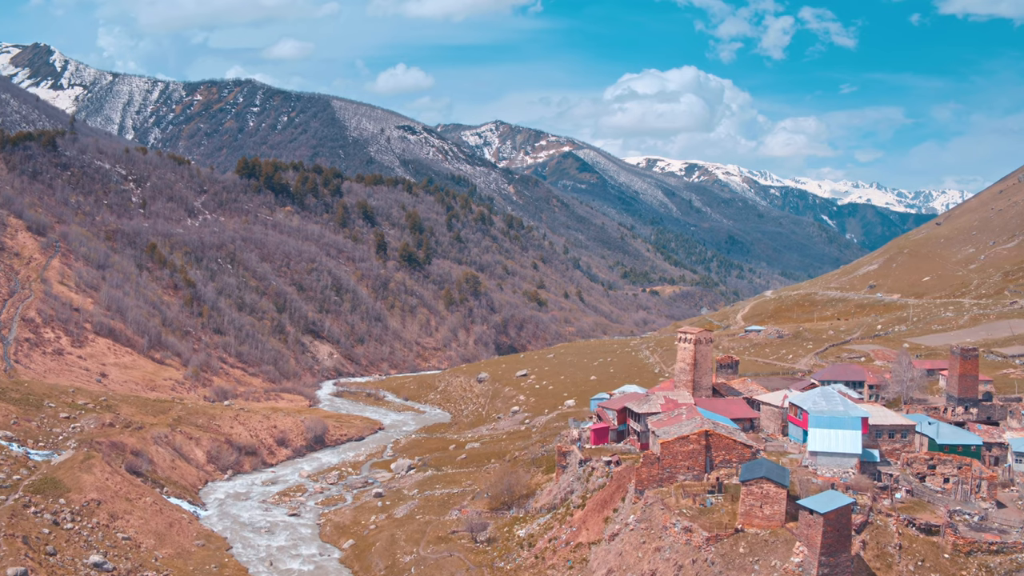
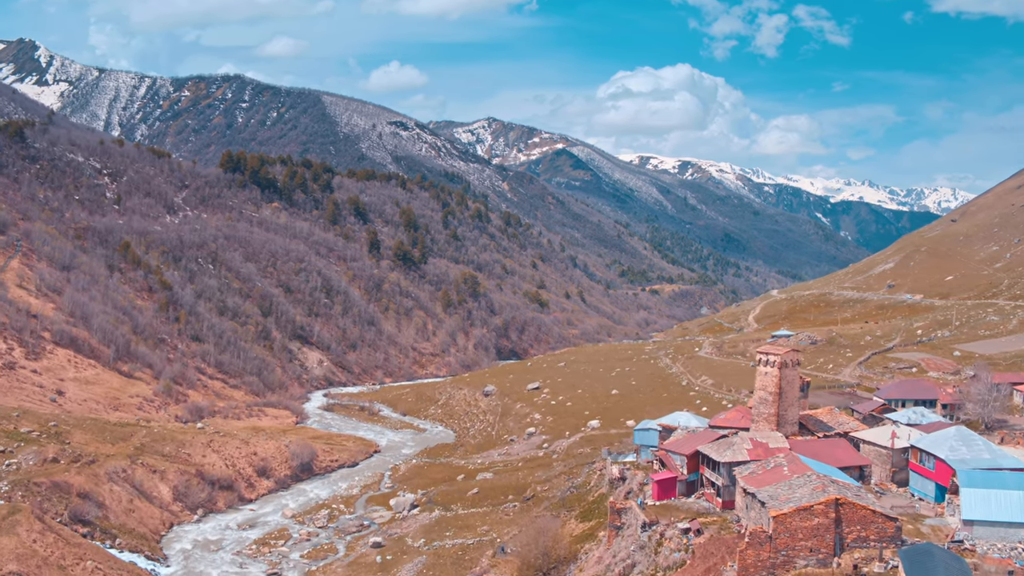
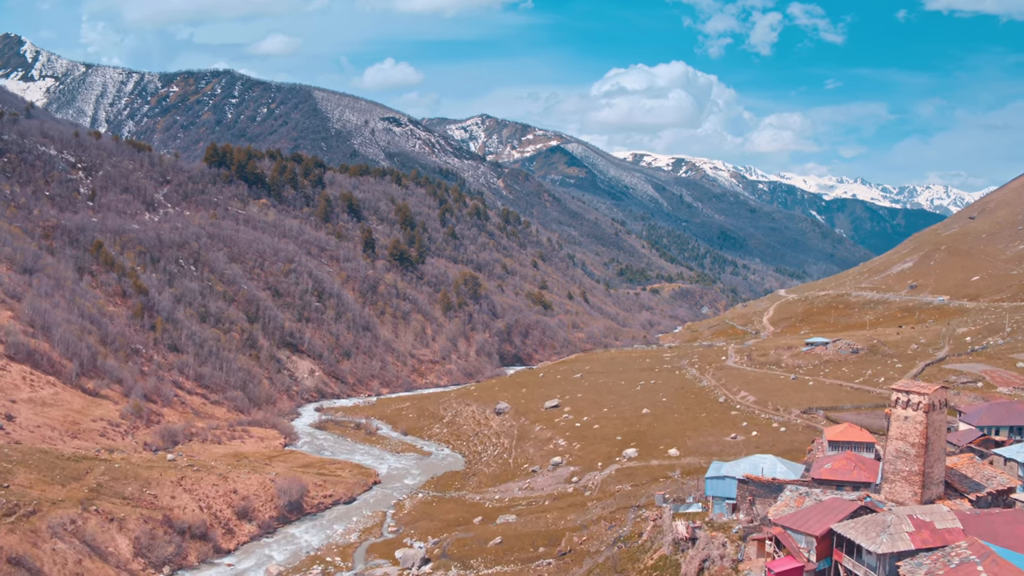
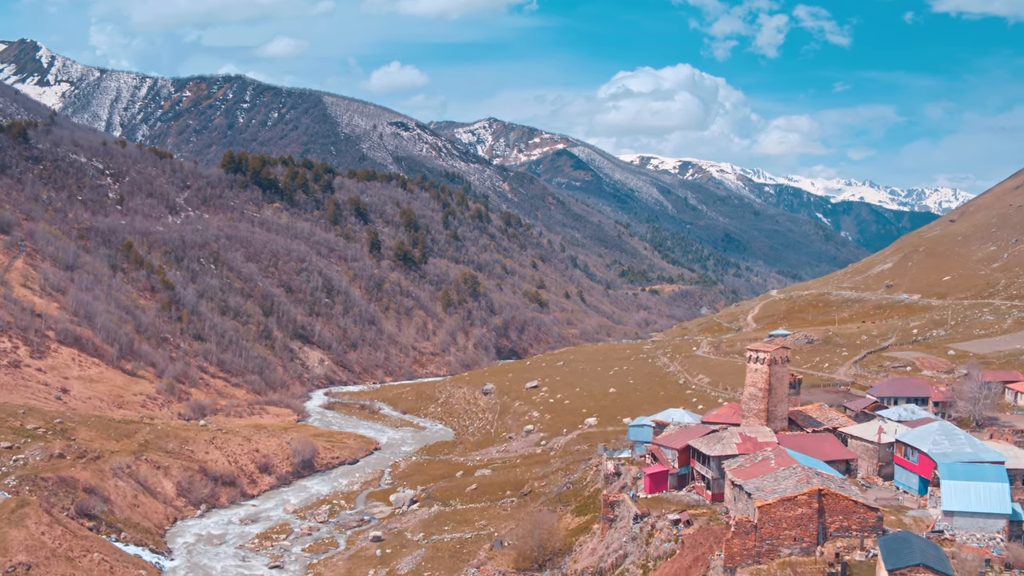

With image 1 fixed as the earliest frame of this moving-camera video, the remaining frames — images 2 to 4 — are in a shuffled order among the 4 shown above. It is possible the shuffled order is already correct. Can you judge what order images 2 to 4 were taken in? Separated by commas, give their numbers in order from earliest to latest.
4, 2, 3
